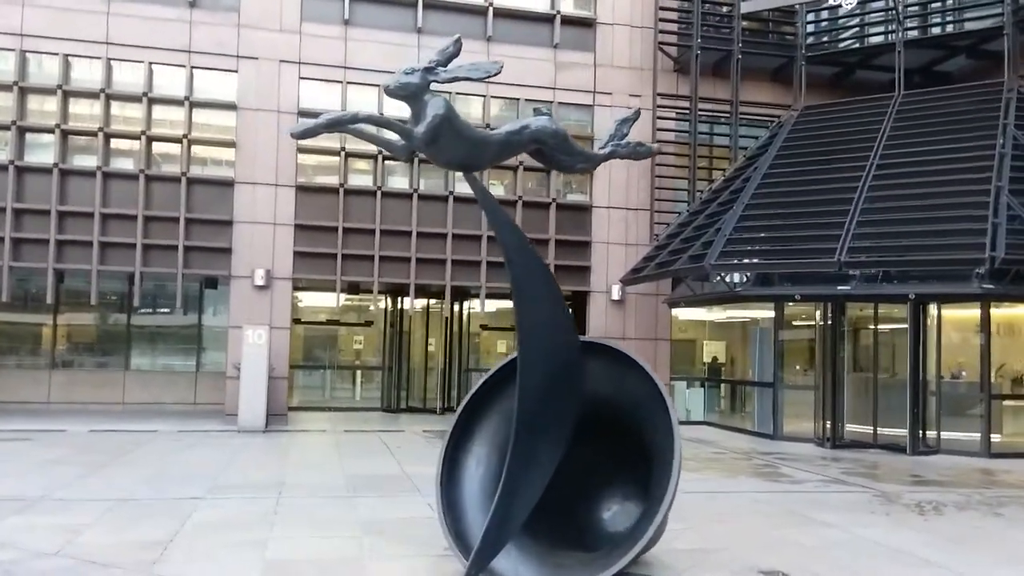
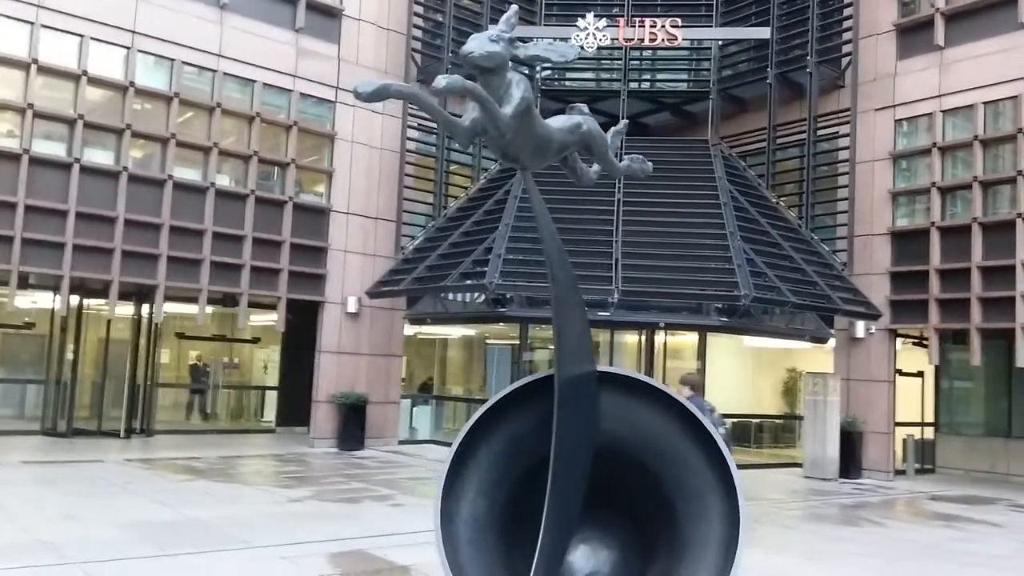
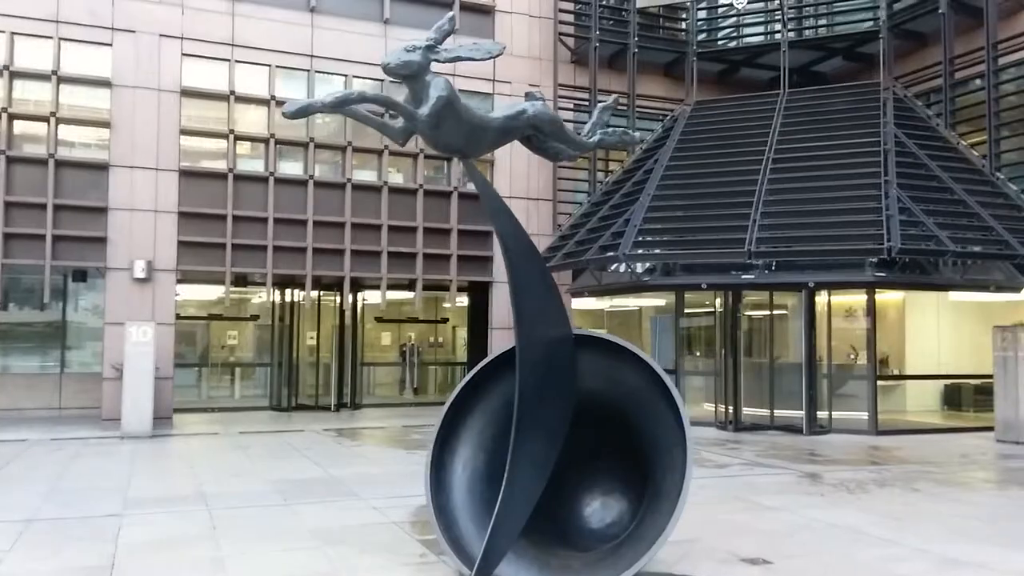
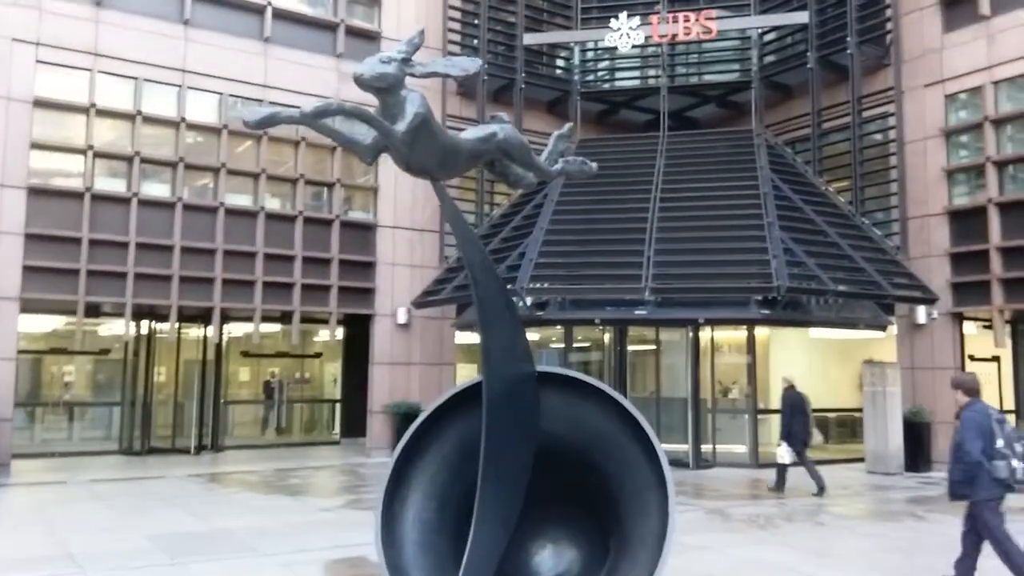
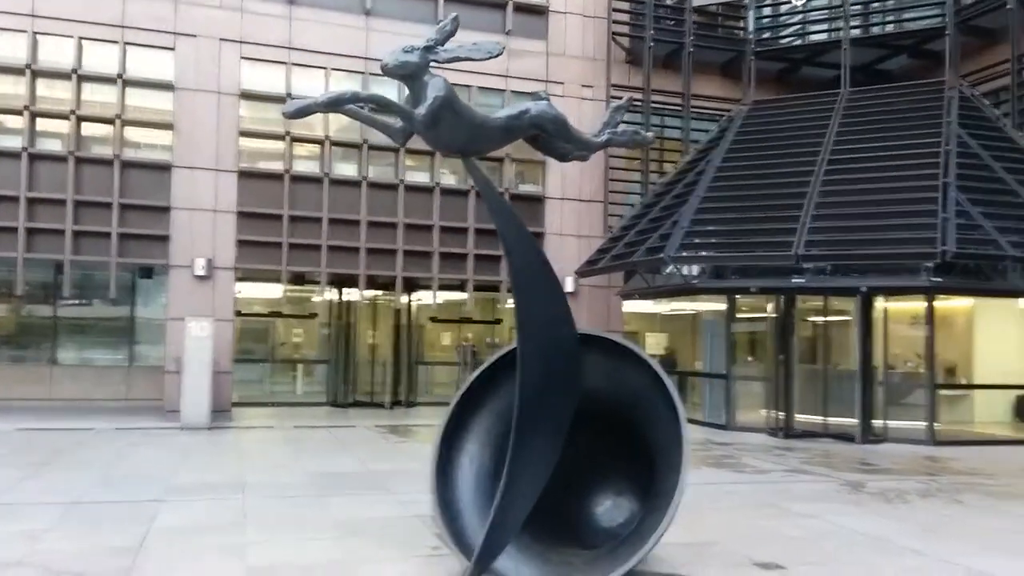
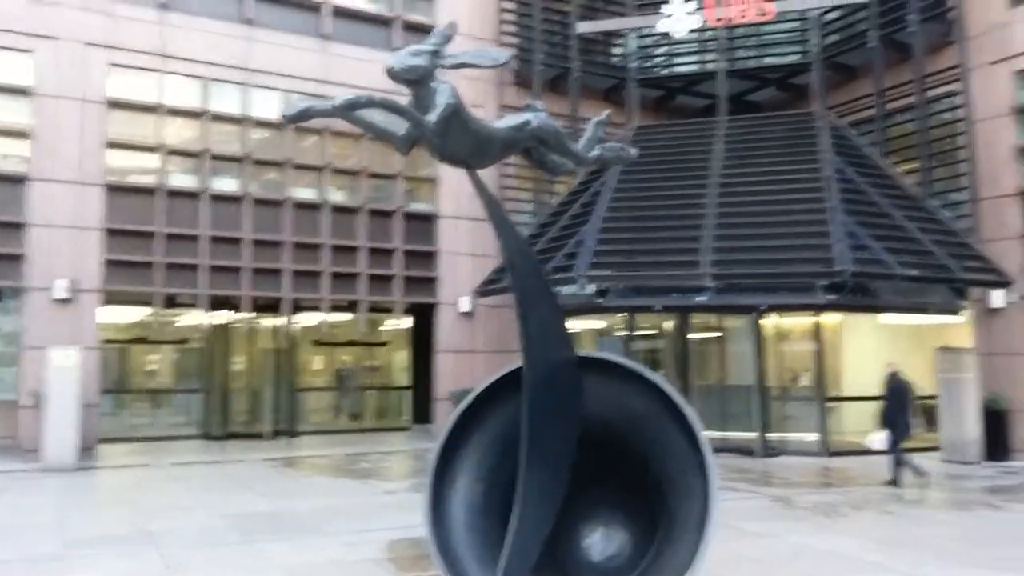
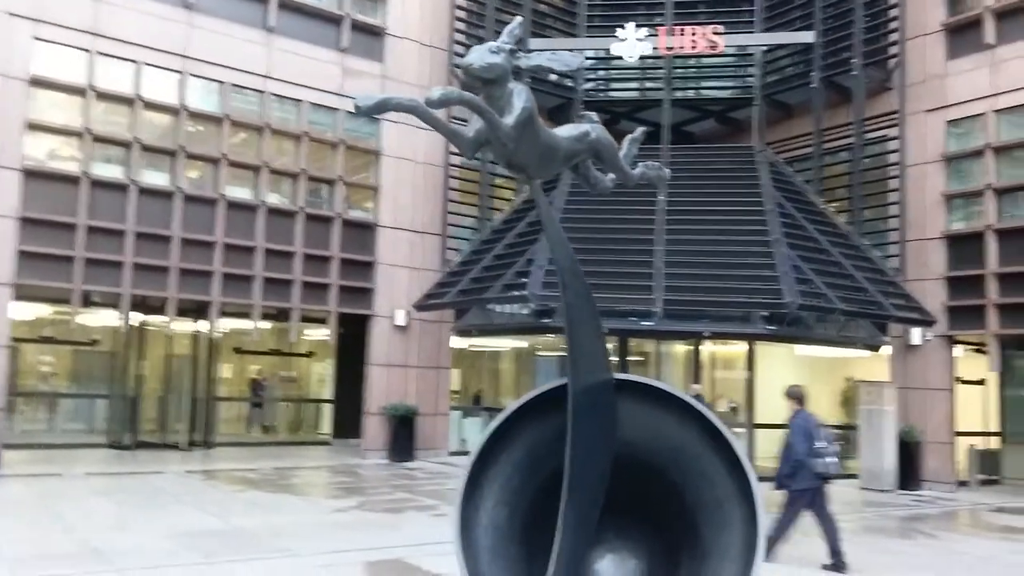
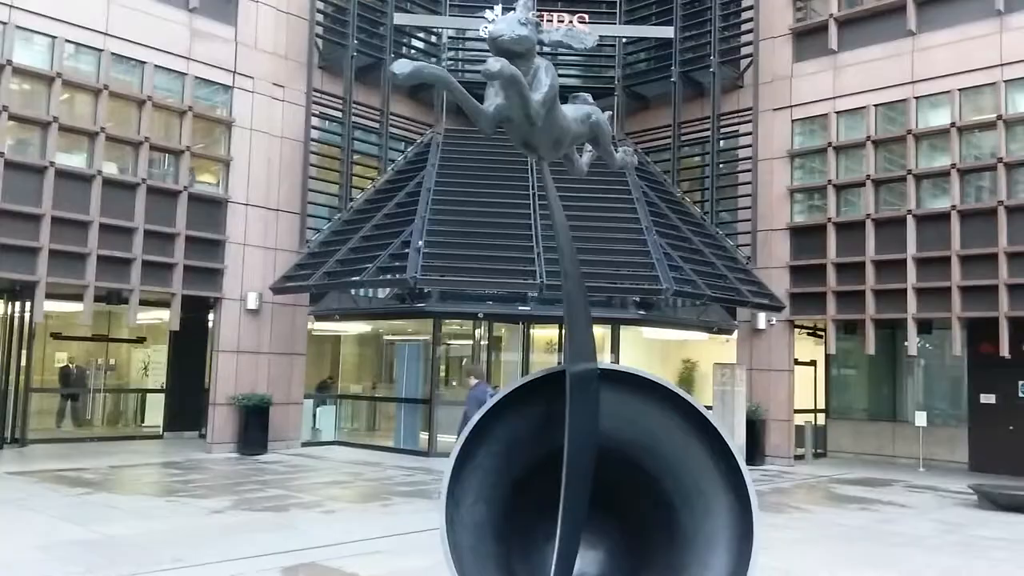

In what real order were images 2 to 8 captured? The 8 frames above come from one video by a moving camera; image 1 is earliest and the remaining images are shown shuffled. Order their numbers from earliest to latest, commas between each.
5, 3, 6, 4, 7, 2, 8
